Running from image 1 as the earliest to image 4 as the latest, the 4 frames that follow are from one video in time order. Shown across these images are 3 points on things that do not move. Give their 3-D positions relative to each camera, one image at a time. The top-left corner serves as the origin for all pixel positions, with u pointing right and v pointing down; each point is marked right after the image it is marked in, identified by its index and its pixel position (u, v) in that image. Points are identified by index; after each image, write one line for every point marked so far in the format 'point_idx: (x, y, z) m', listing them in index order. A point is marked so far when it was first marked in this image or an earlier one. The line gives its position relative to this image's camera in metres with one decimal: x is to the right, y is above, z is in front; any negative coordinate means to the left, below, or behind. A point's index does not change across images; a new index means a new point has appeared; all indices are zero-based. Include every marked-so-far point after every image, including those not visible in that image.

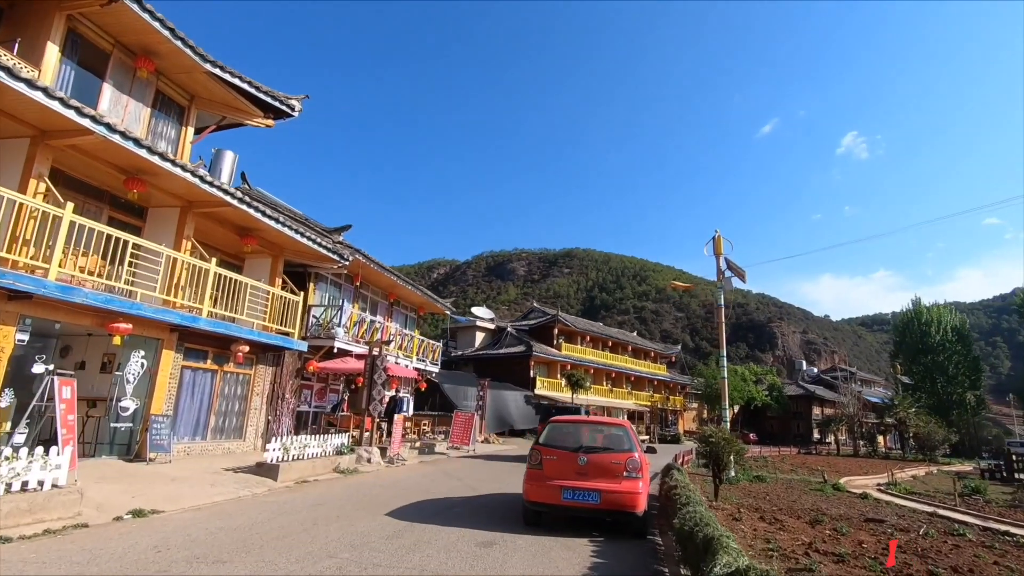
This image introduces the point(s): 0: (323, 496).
0: (-3.3, -3.7, +9.5) m
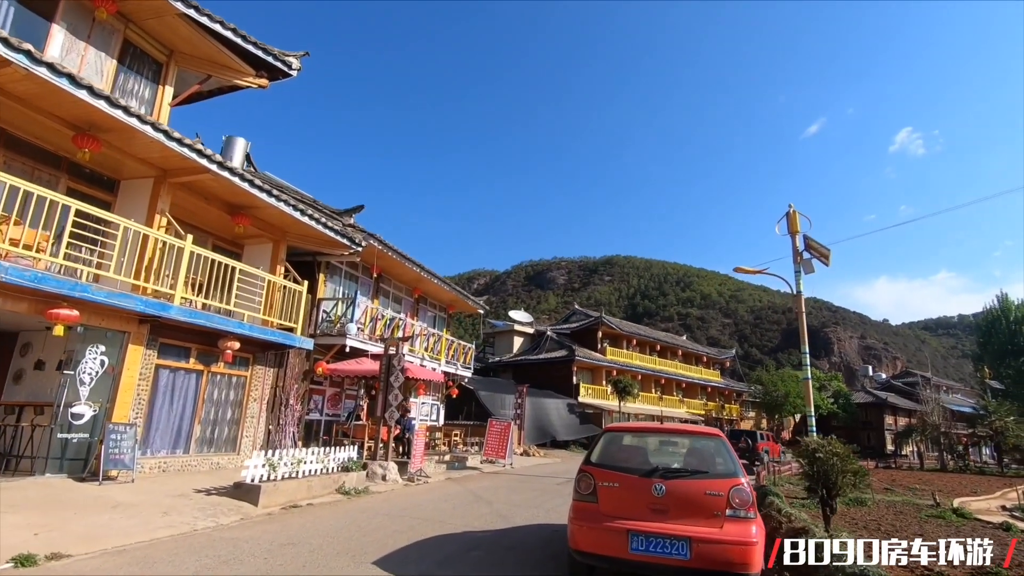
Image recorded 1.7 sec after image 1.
0: (-2.8, -3.3, +7.3) m
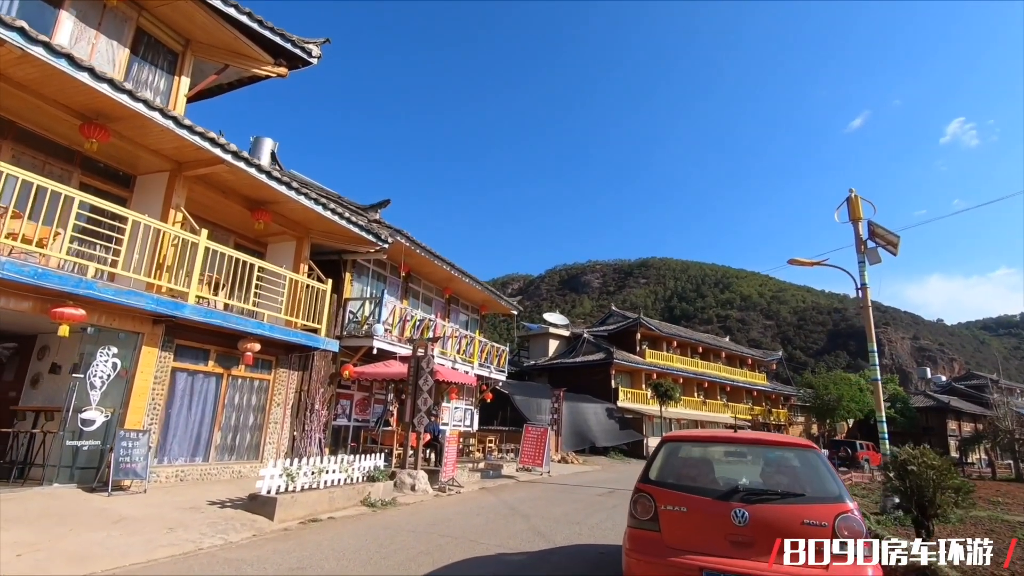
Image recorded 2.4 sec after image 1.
0: (-2.3, -3.2, +6.6) m
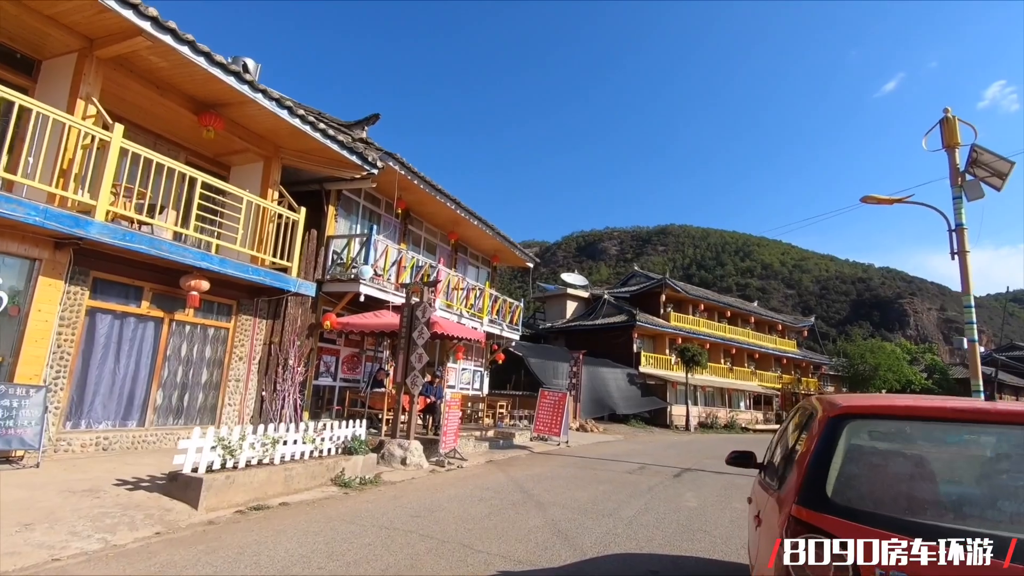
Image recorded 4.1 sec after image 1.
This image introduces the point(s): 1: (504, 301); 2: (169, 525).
0: (-2.2, -2.3, +4.6) m
1: (-0.2, -0.4, +17.1) m
2: (-3.2, -2.2, +5.1) m
